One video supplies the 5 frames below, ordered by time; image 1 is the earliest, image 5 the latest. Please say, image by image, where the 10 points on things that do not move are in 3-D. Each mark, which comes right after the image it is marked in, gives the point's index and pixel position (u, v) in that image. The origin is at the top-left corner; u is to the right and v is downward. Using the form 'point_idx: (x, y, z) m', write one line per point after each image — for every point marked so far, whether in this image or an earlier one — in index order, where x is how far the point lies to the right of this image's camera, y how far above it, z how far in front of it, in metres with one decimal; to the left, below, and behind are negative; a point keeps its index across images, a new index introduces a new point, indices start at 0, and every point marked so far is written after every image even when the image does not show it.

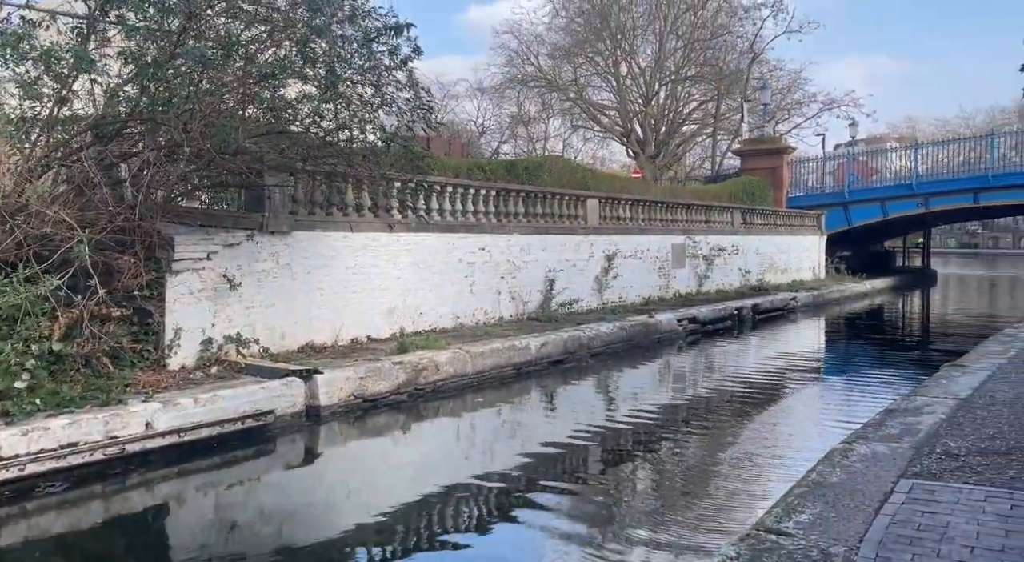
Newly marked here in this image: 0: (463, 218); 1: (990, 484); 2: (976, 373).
0: (-0.7, +0.8, +12.9) m
1: (+2.5, -1.1, +5.1) m
2: (+4.7, -0.9, +10.0) m
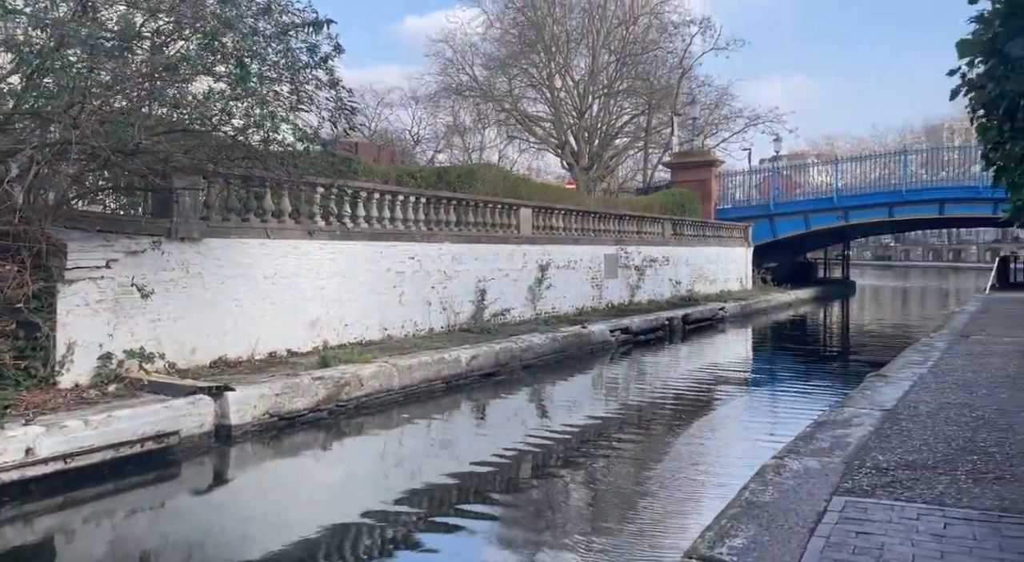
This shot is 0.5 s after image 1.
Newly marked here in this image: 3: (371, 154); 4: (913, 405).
0: (-1.6, +0.7, +12.6) m
1: (+2.1, -1.1, +5.0) m
2: (+4.0, -1.0, +10.0) m
3: (-2.3, +2.1, +15.6) m
4: (+3.5, -1.1, +8.5) m
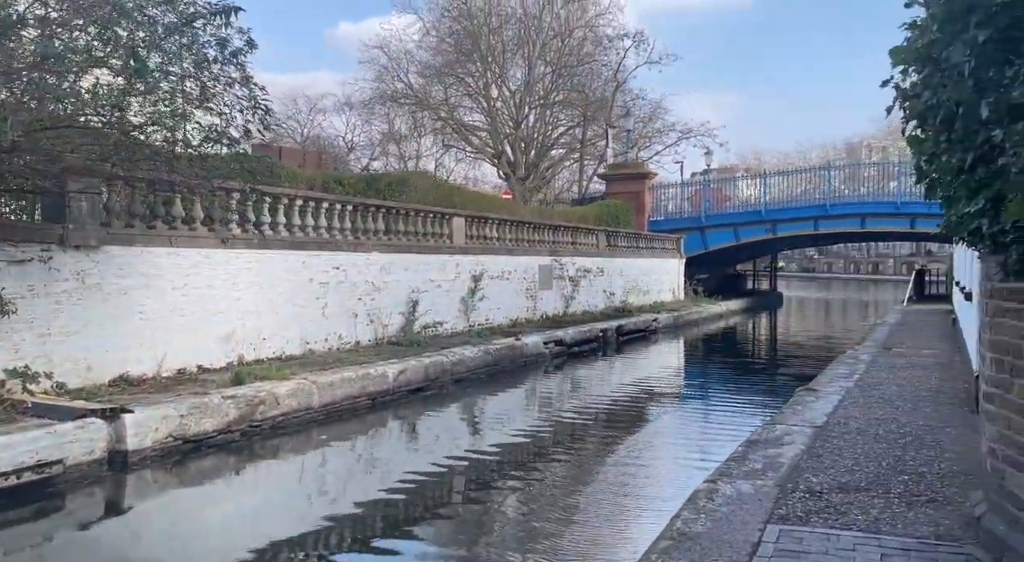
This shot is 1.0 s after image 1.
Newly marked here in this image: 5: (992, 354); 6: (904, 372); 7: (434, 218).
0: (-2.5, +0.6, +12.2) m
1: (+1.7, -1.2, +4.9) m
2: (+3.2, -1.2, +10.0) m
3: (-3.4, +1.9, +15.2) m
4: (+2.9, -1.2, +8.4) m
5: (+2.3, -0.4, +4.7) m
6: (+5.1, -1.2, +12.8) m
7: (-1.3, +1.1, +16.1) m
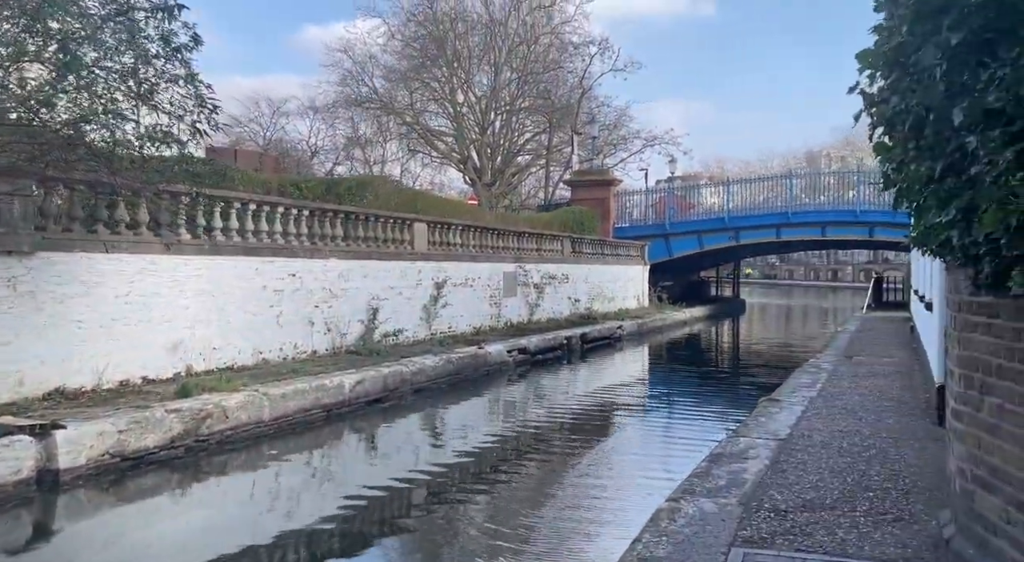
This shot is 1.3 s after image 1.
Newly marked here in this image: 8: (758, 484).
0: (-2.9, +0.5, +11.9) m
1: (+1.5, -1.3, +4.7) m
2: (+2.8, -1.3, +9.9) m
3: (-4.0, +1.8, +14.9) m
4: (+2.5, -1.3, +8.3) m
5: (+2.1, -0.4, +4.6) m
6: (+4.6, -1.3, +12.8) m
7: (-1.9, +0.9, +15.9) m
8: (+1.6, -1.3, +6.1) m
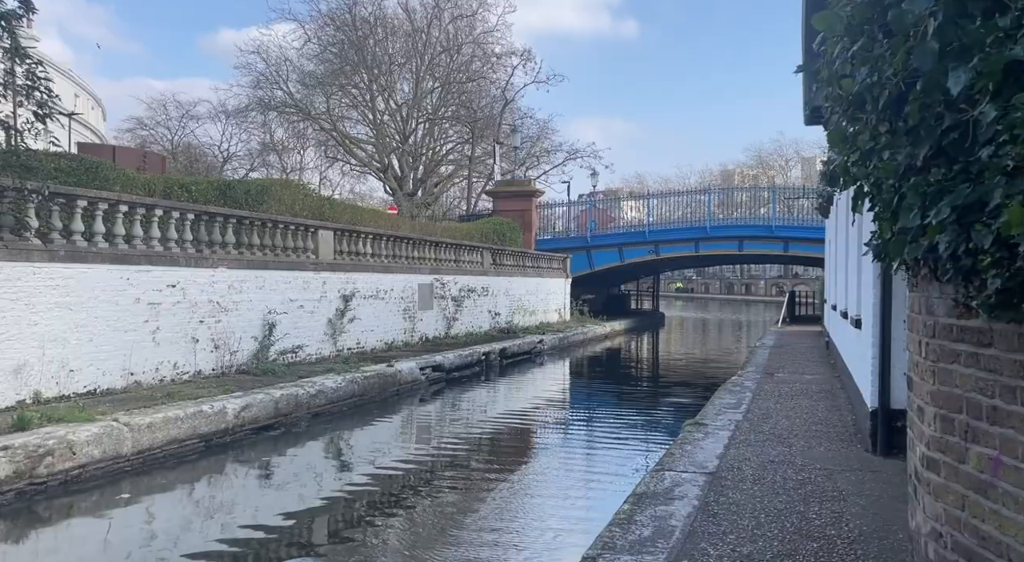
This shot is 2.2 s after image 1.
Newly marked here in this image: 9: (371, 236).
0: (-4.0, +0.4, +10.7) m
1: (+1.0, -1.4, +3.9) m
2: (+1.9, -1.4, +9.2) m
3: (-5.2, +1.7, +13.6) m
4: (+1.7, -1.4, +7.5) m
5: (+1.6, -0.5, +3.8) m
6: (+3.5, -1.5, +12.2) m
7: (-3.3, +0.8, +14.8) m
8: (+1.0, -1.4, +5.3) m
9: (-2.6, +0.8, +17.7) m
